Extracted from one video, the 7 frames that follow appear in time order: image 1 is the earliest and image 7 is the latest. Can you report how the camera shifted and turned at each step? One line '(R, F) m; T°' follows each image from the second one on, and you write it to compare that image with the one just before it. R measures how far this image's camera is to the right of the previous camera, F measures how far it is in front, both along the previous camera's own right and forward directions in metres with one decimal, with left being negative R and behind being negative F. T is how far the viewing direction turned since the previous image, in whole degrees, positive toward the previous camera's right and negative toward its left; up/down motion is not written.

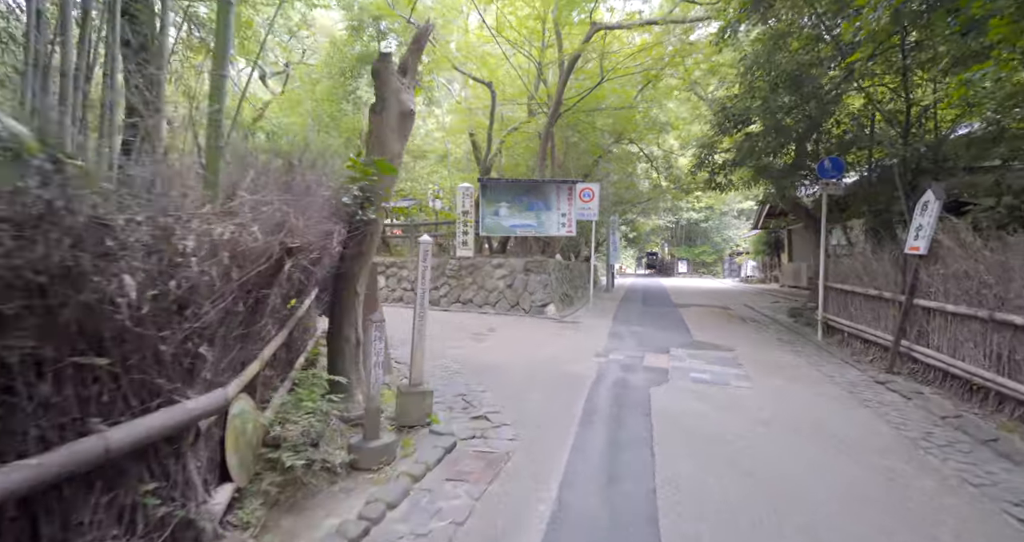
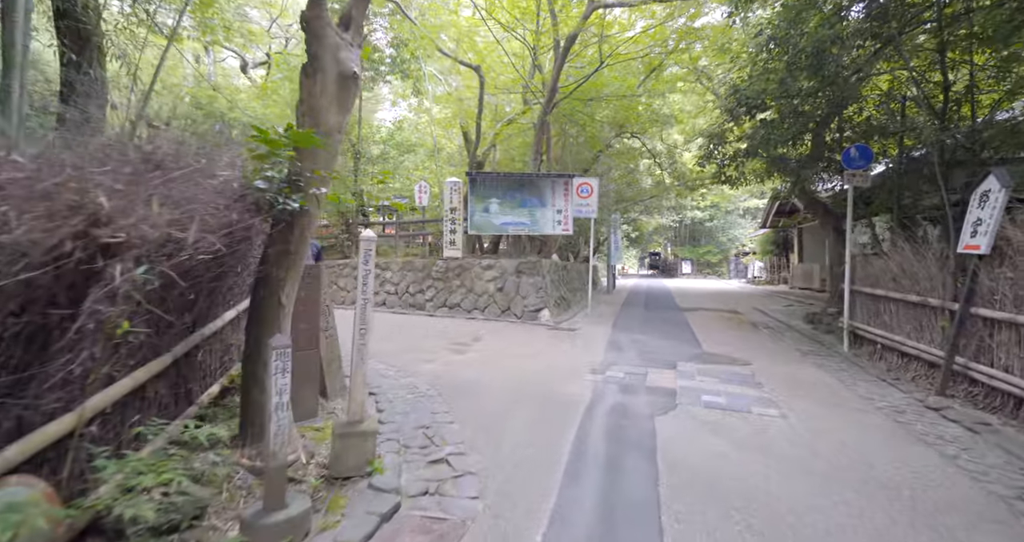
(+0.2, +0.9) m; 0°
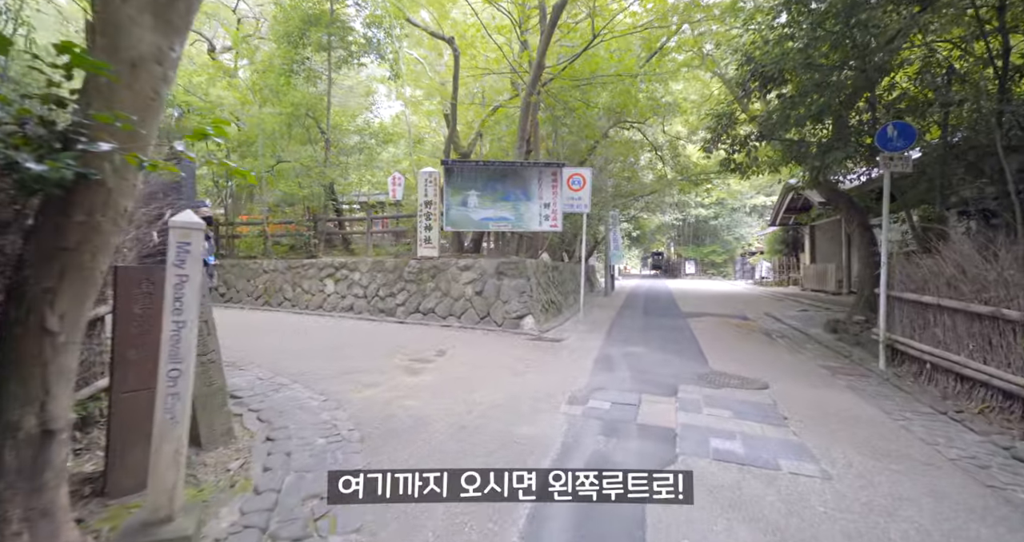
(+0.4, +1.1) m; 0°
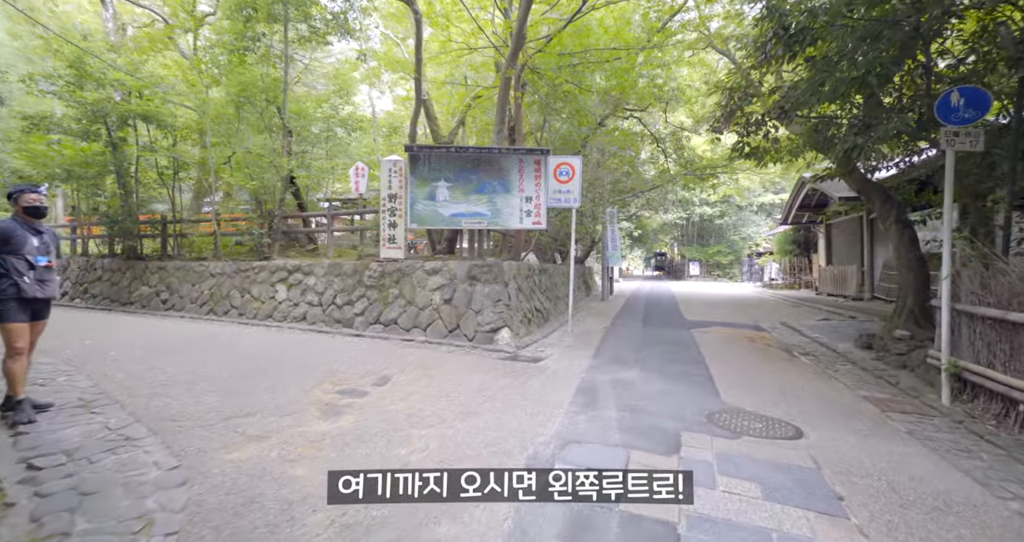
(+0.5, +1.3) m; 0°
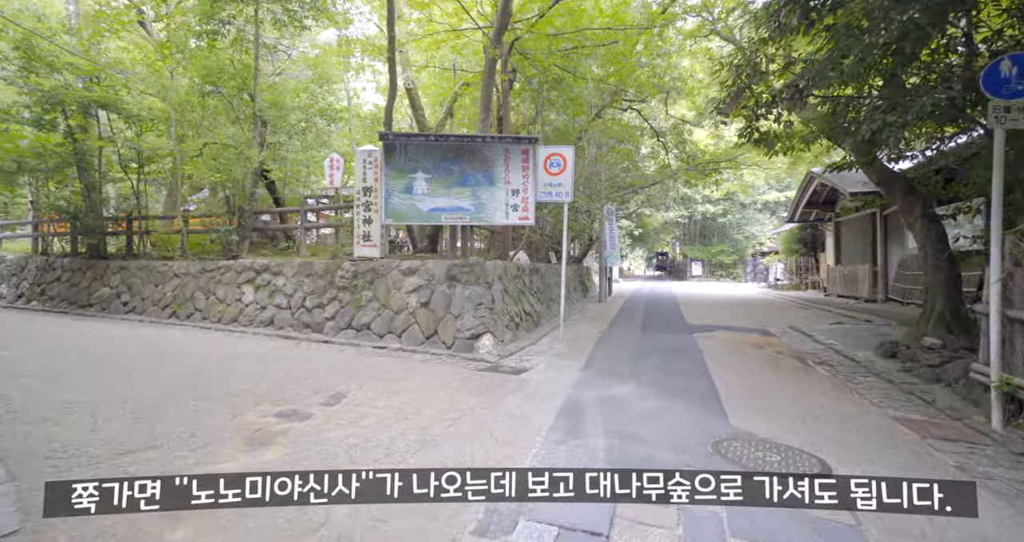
(+0.3, +0.7) m; 0°
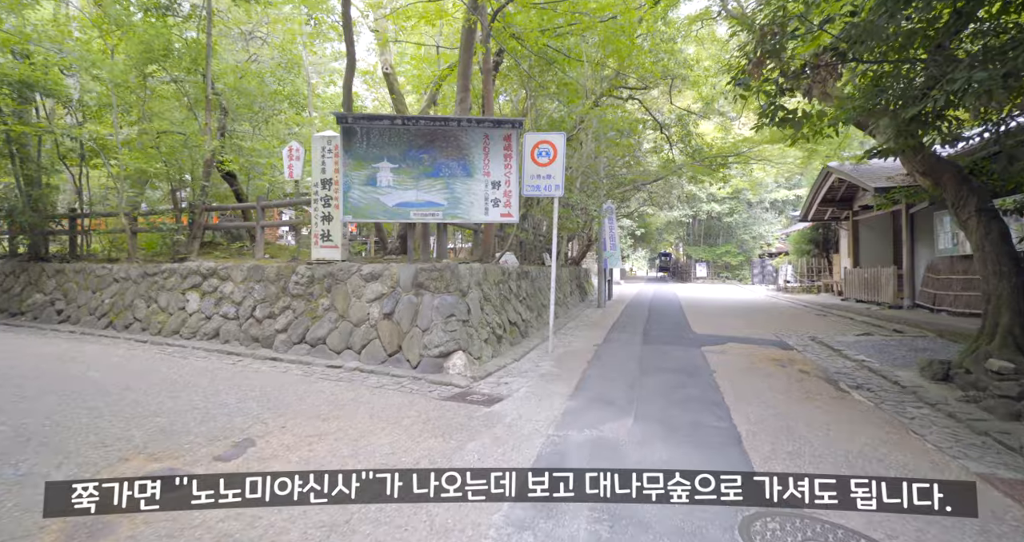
(+0.3, +1.0) m; 0°
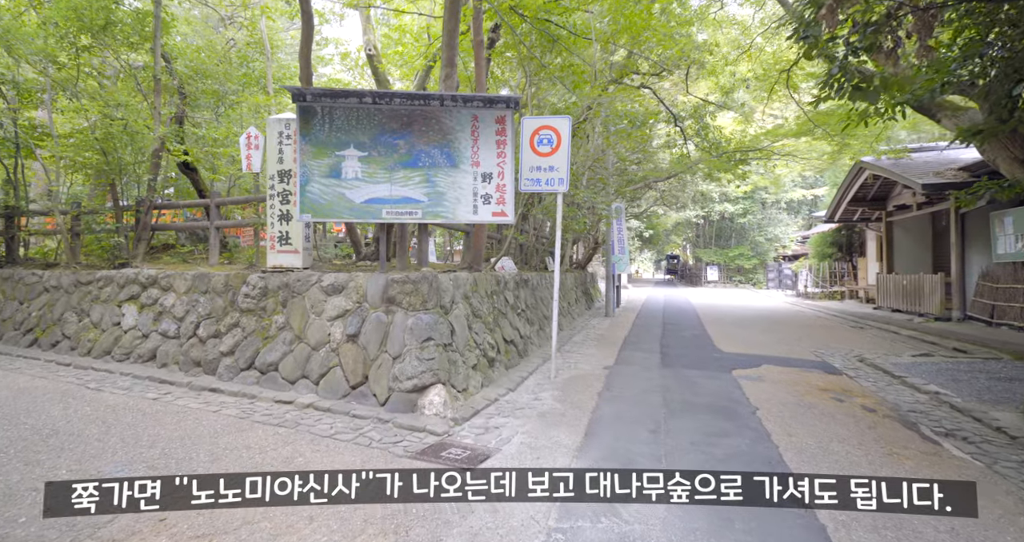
(+0.1, +1.1) m; 0°
